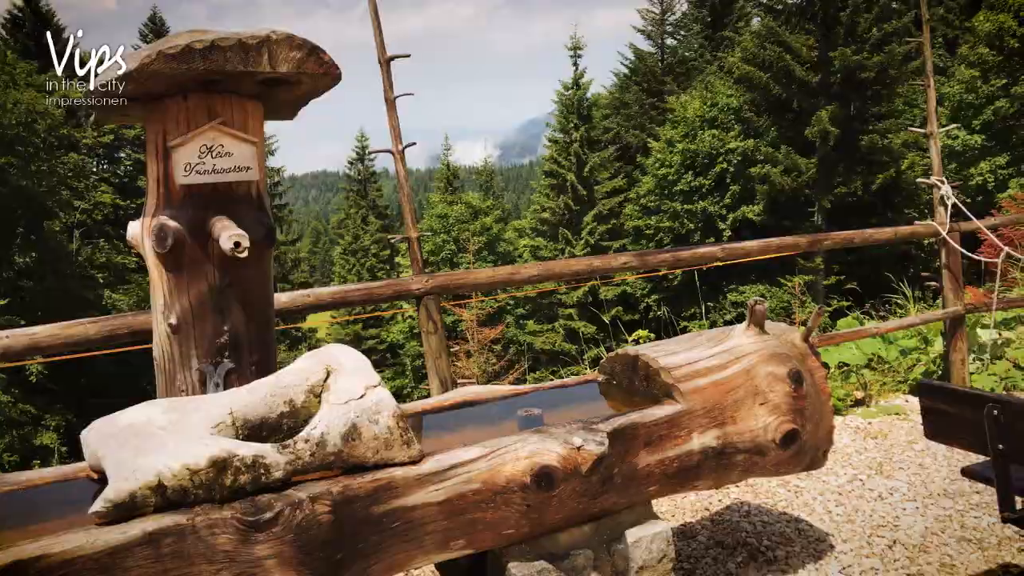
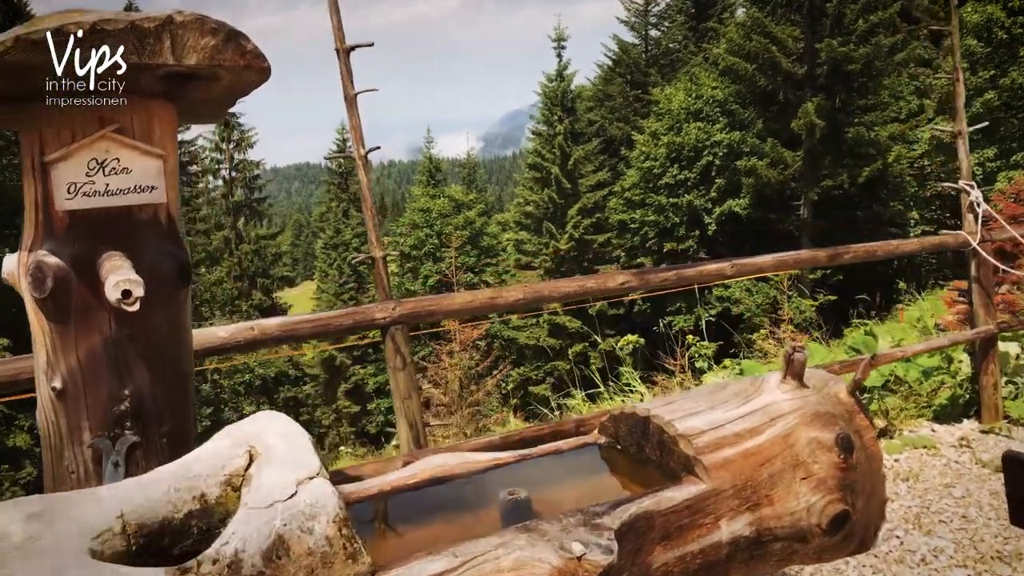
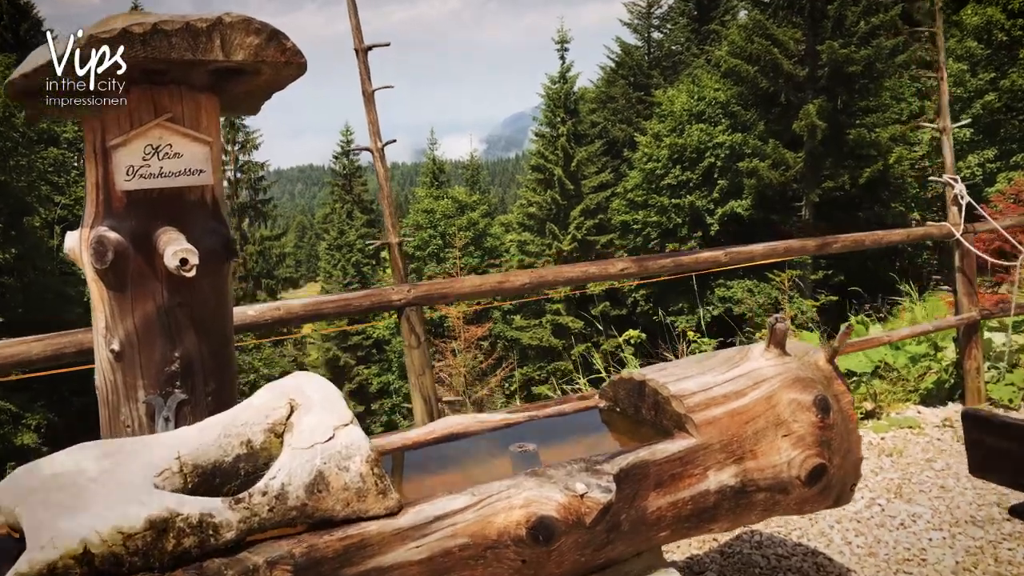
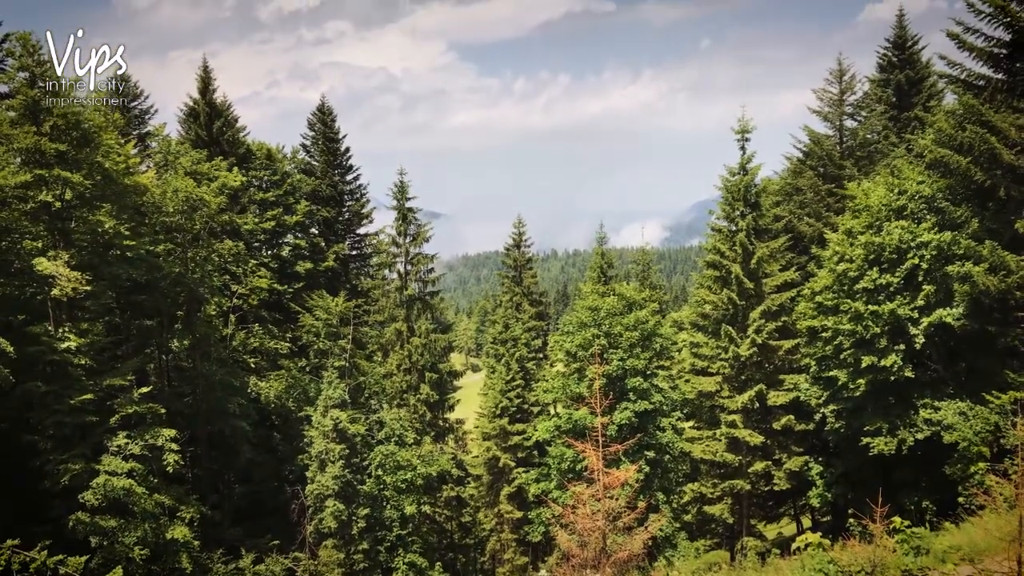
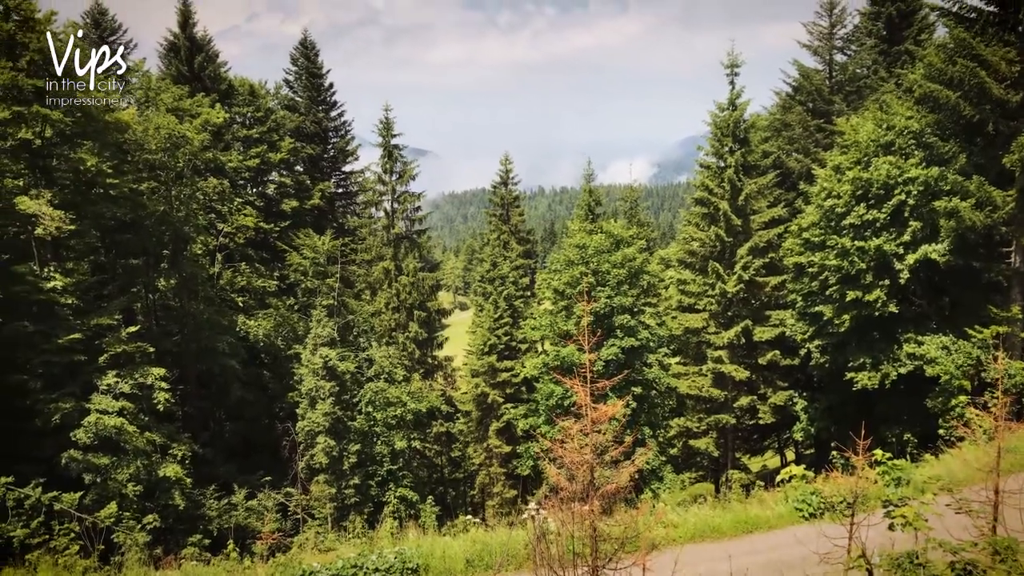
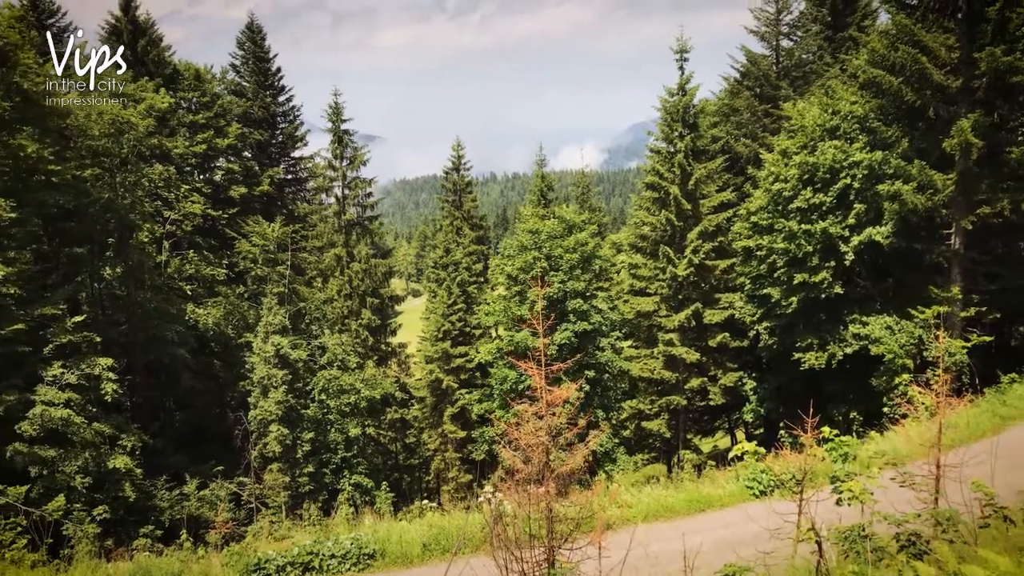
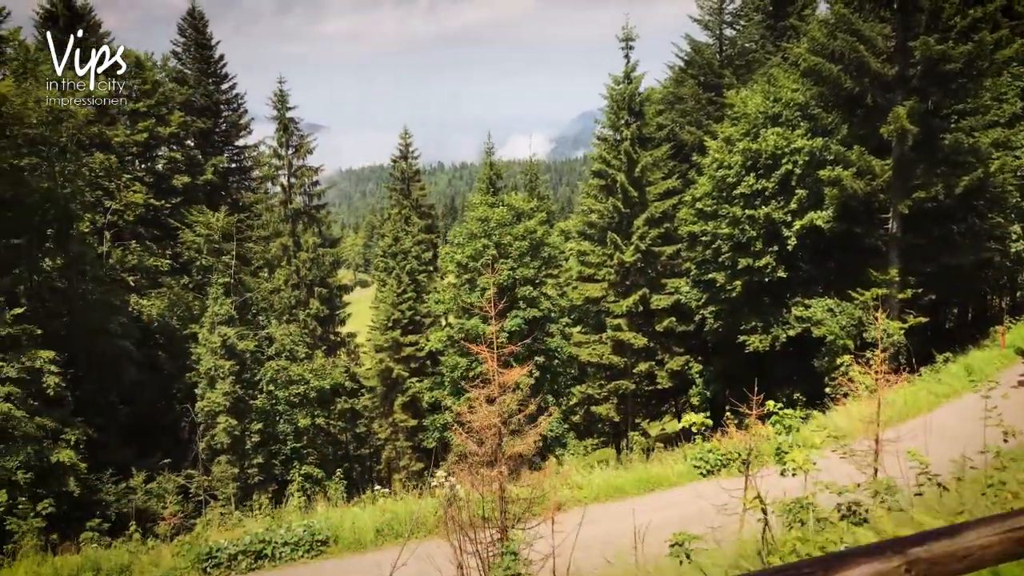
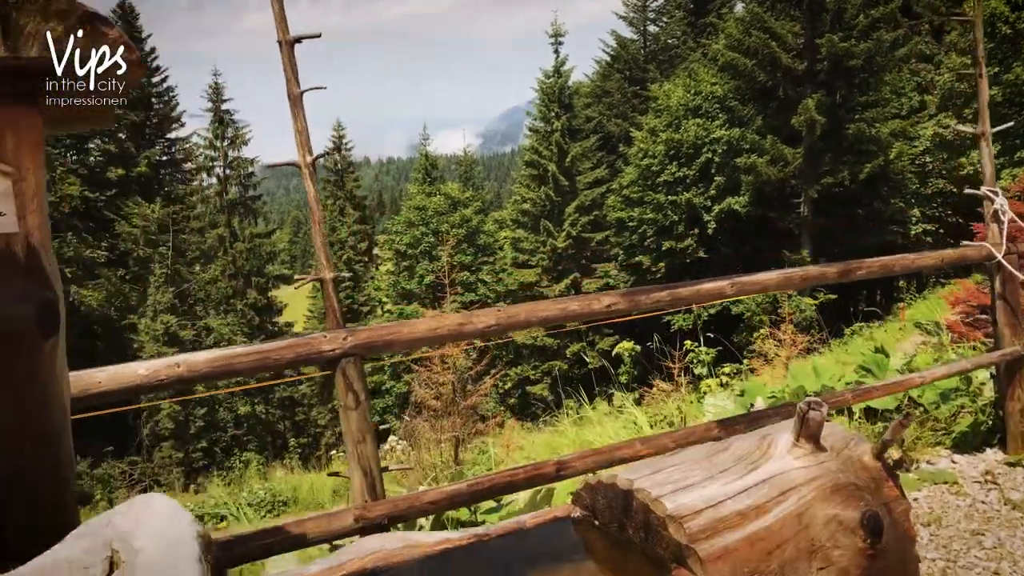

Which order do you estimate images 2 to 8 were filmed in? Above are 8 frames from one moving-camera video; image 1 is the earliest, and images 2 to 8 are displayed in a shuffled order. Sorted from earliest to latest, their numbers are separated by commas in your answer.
3, 2, 8, 7, 6, 5, 4
